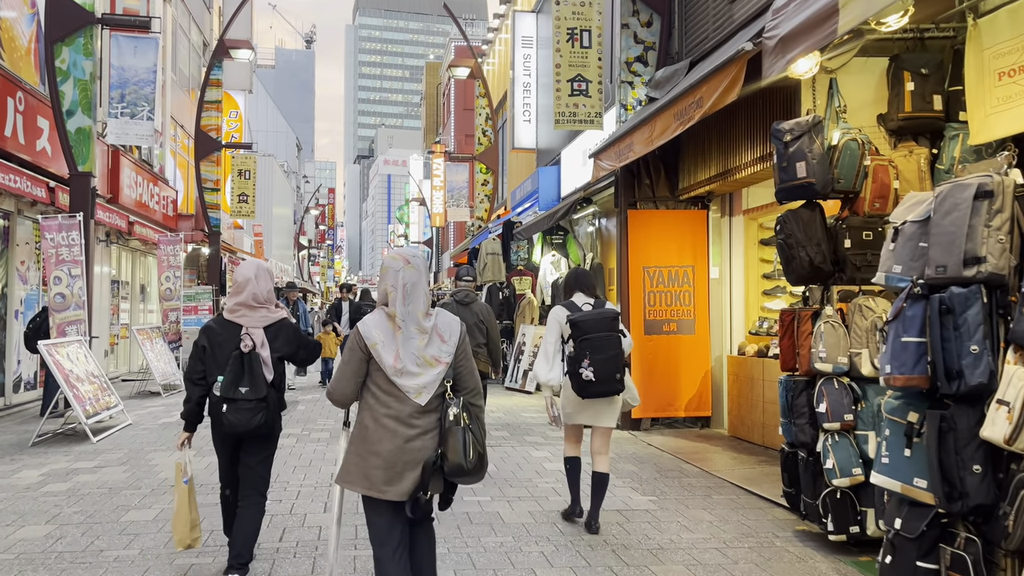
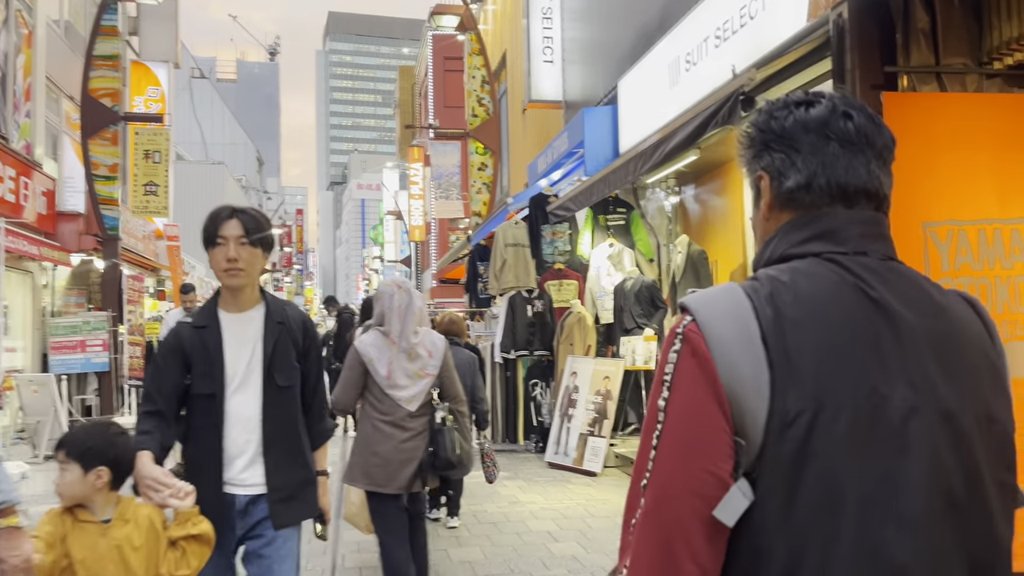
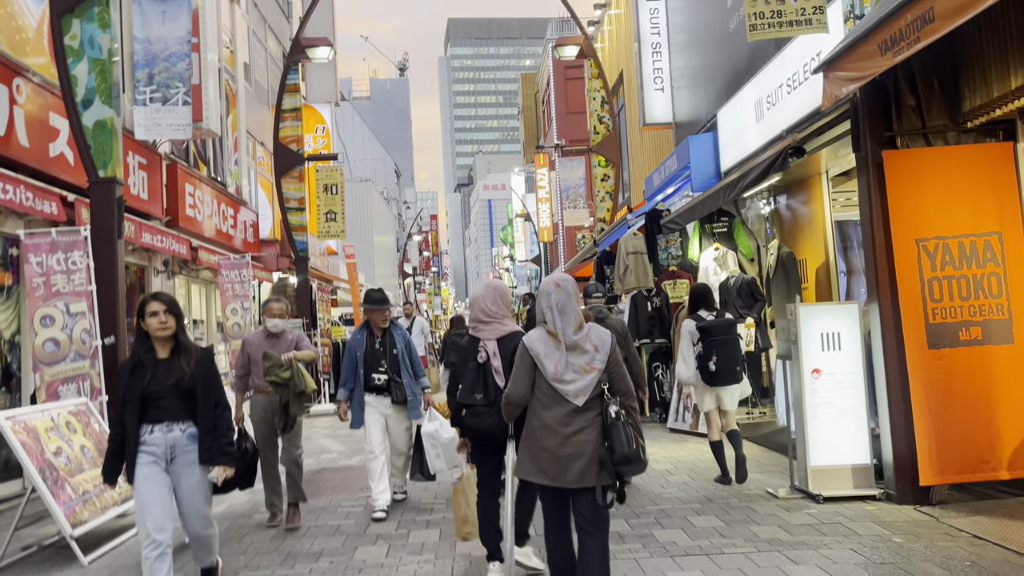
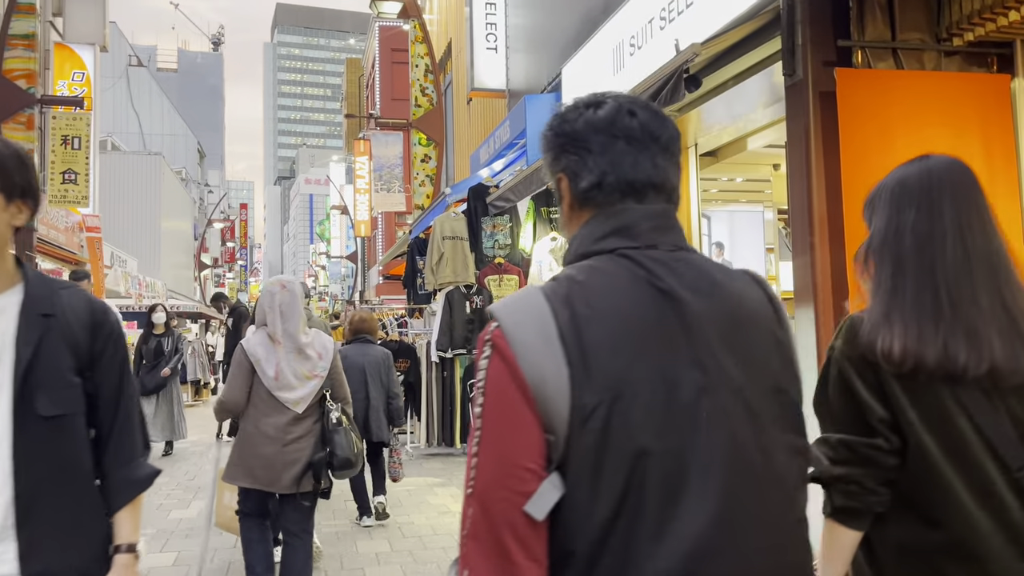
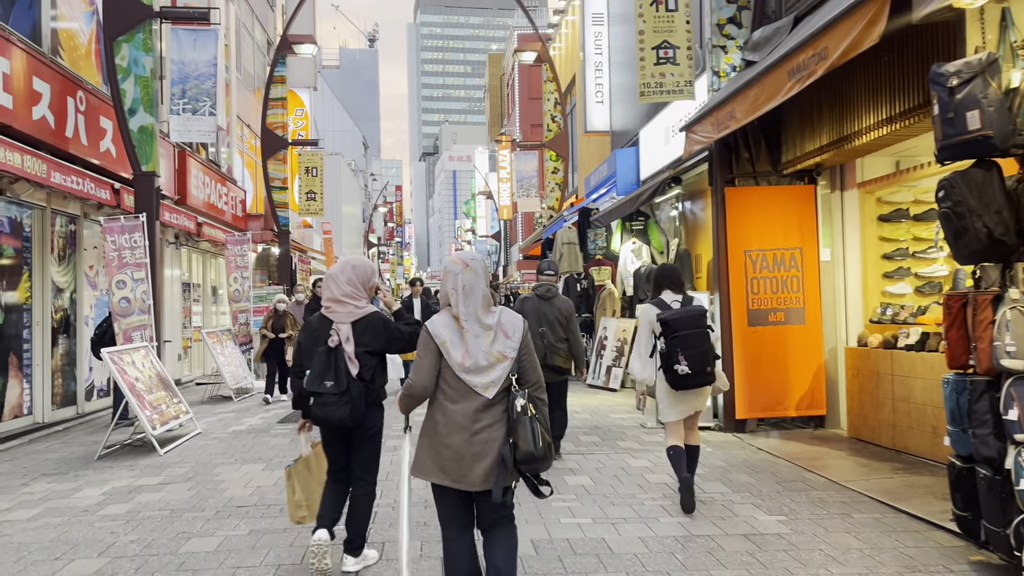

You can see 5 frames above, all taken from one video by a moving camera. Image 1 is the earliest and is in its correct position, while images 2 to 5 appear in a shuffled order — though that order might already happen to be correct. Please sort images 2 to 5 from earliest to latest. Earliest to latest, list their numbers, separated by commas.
5, 3, 2, 4
